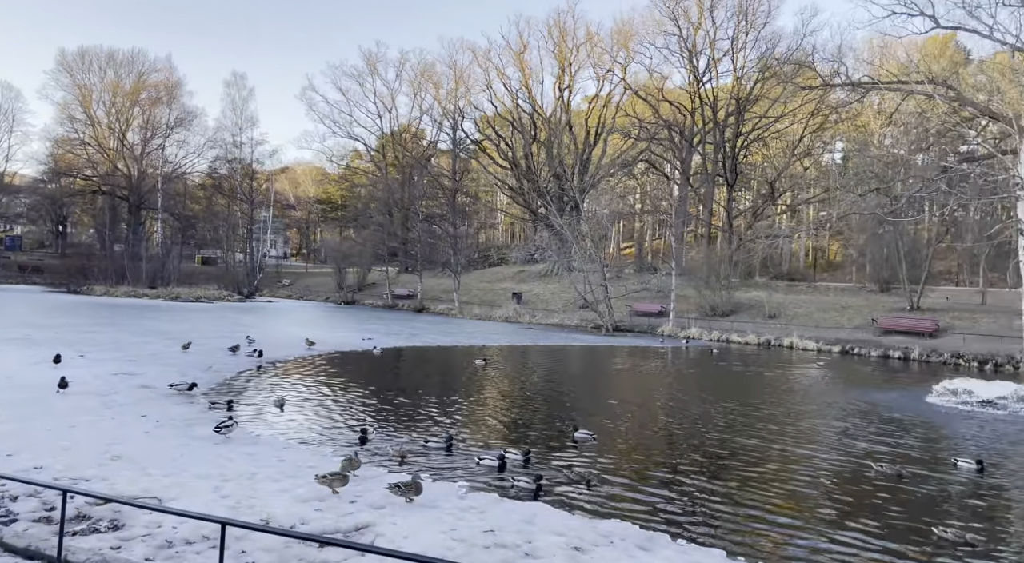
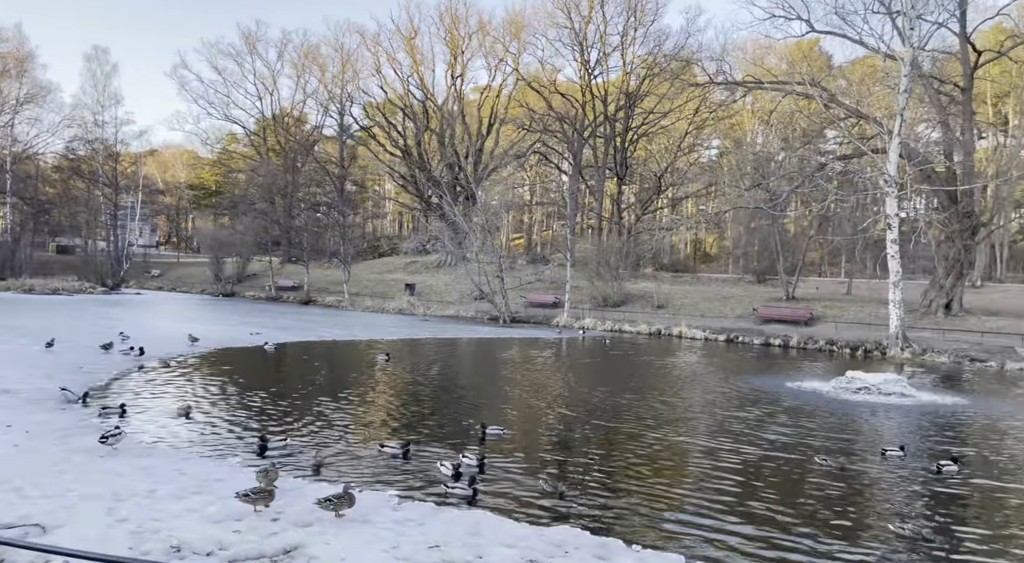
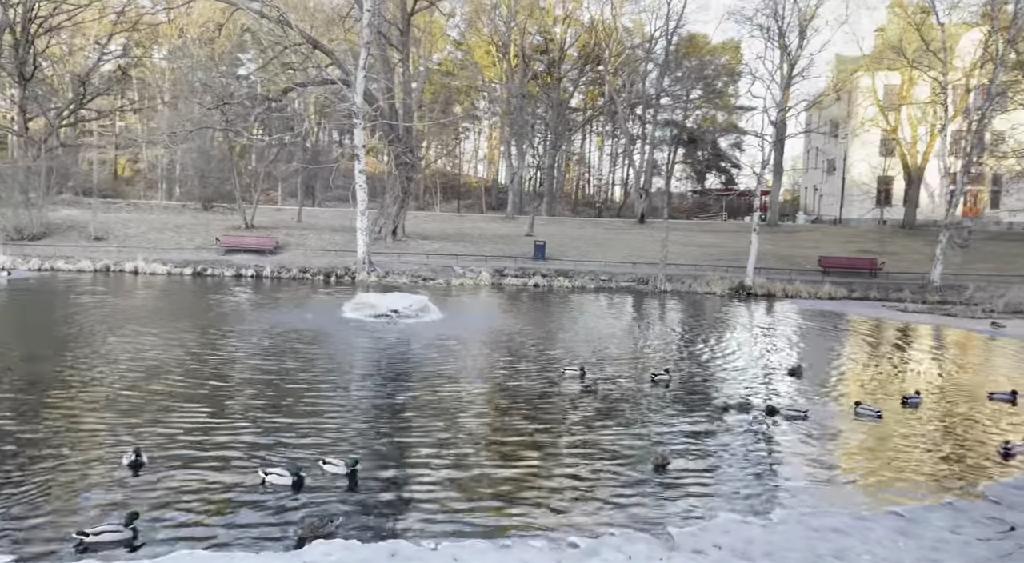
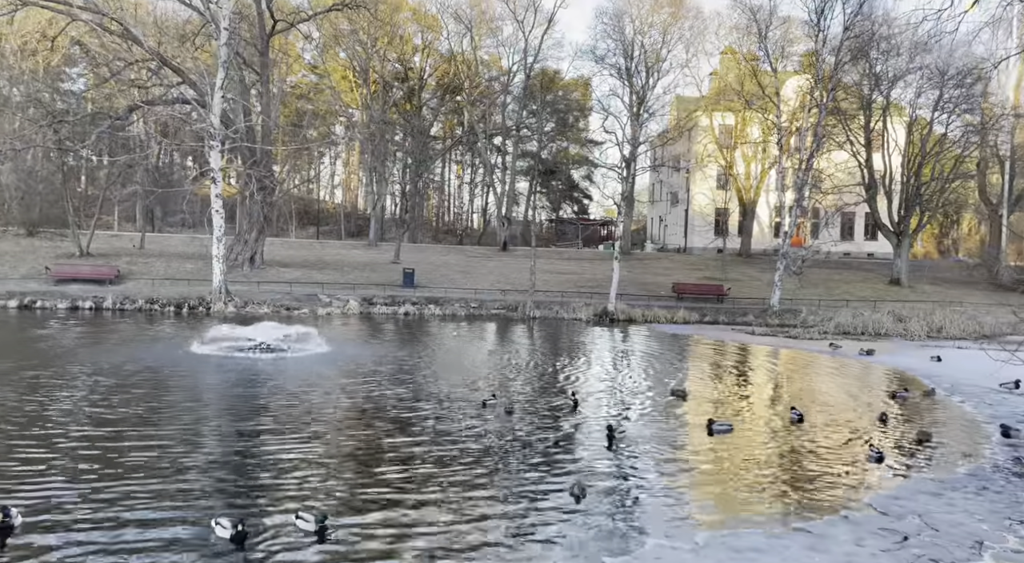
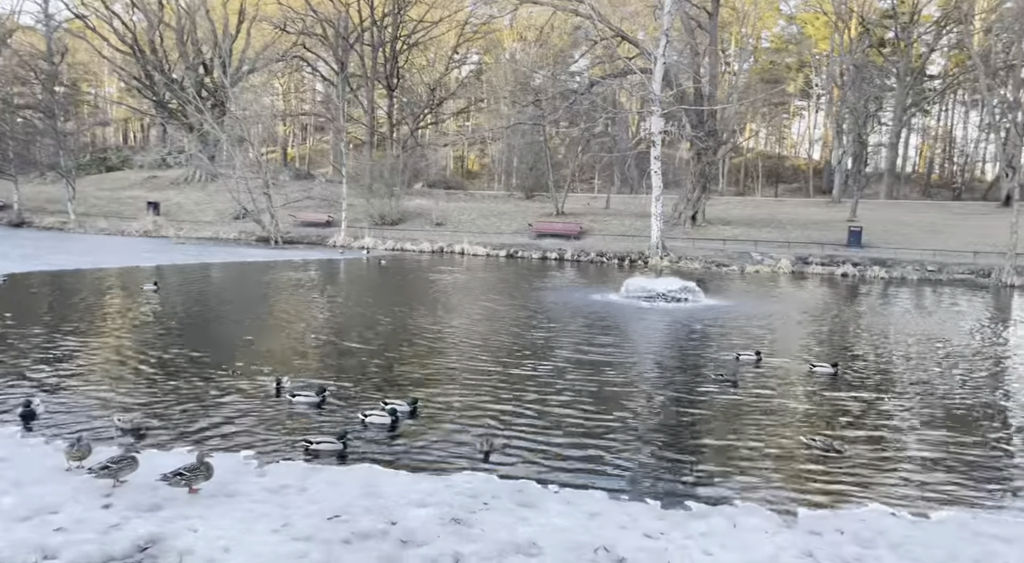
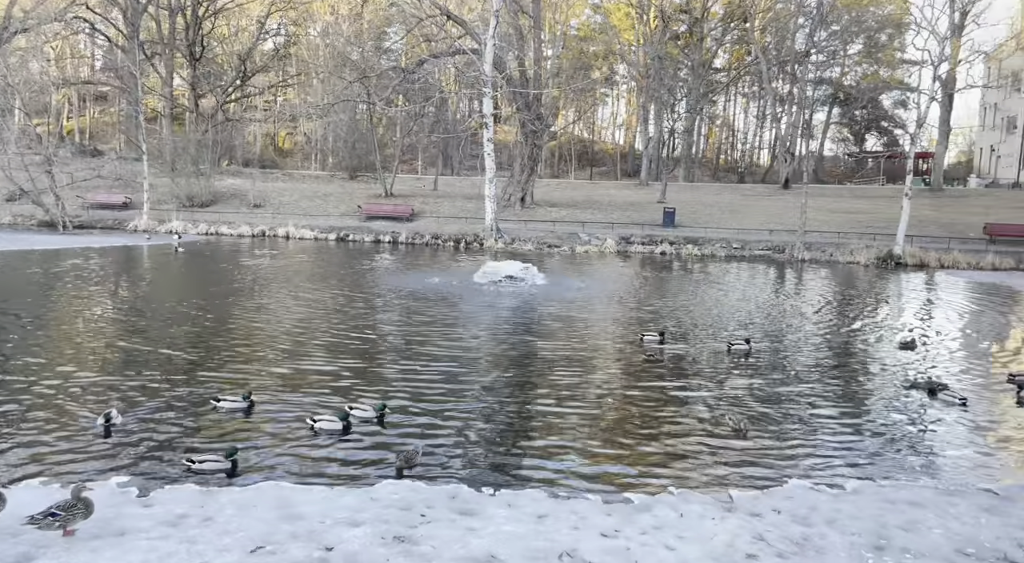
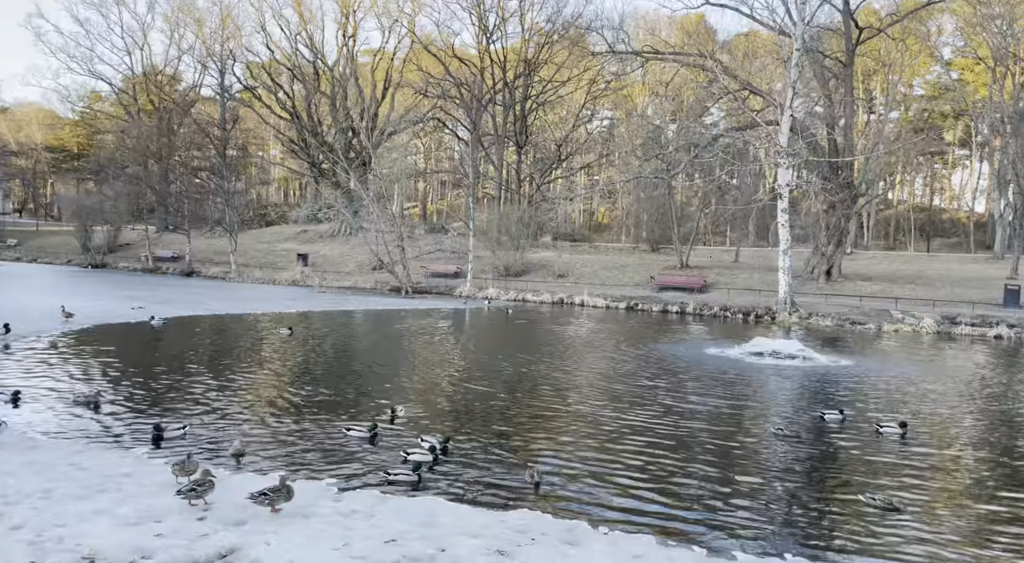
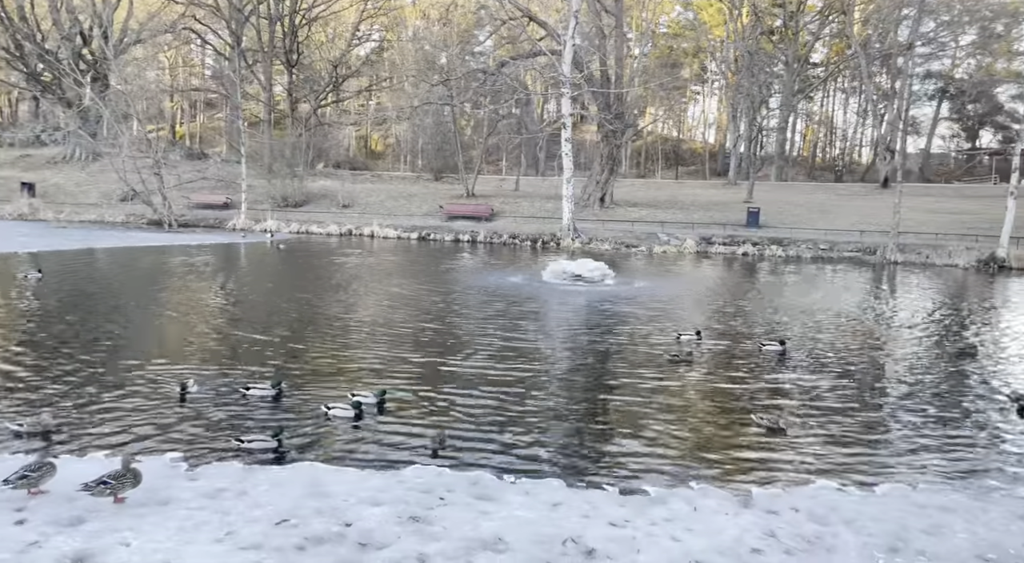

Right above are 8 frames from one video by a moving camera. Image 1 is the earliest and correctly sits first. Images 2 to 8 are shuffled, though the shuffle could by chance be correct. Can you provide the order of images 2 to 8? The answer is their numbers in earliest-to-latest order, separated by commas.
2, 7, 5, 8, 6, 3, 4
